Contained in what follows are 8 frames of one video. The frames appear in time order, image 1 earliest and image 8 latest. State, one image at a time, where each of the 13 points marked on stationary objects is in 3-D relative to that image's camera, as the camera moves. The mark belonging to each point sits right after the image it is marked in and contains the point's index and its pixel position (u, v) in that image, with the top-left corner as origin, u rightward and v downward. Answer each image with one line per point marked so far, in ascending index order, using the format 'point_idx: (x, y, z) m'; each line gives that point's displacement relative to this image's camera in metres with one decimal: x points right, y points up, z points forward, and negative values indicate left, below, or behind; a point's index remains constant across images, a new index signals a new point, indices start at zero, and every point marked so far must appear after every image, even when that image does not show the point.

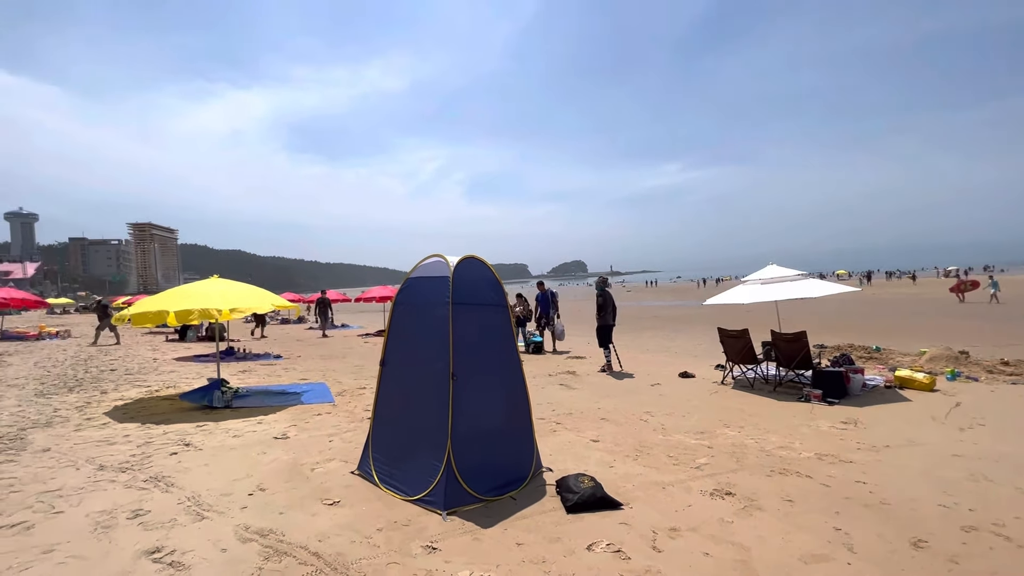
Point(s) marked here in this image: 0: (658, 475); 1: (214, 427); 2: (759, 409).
0: (+1.3, -1.7, +4.2) m
1: (-3.6, -1.7, +5.6) m
2: (+3.3, -1.6, +6.3) m
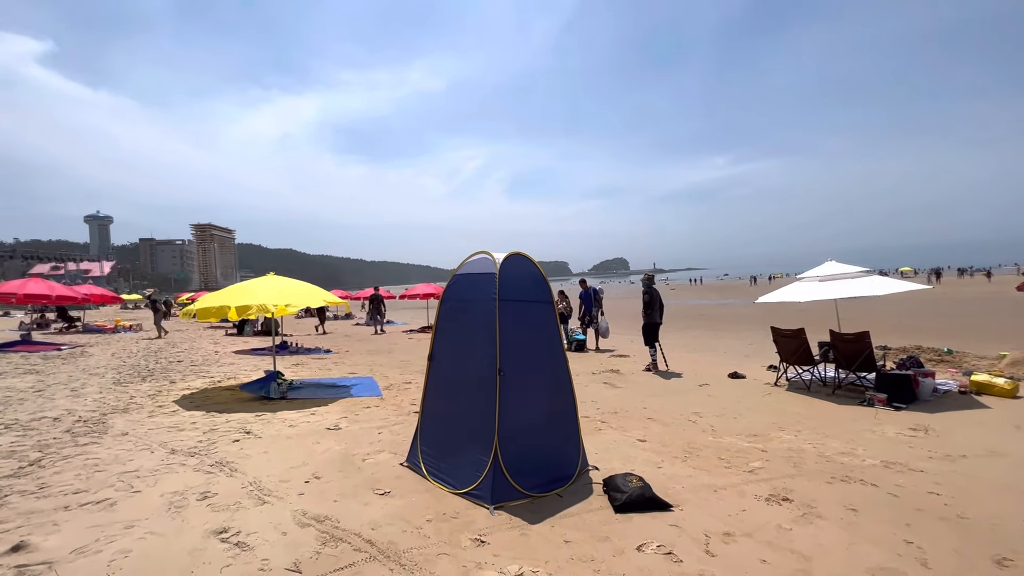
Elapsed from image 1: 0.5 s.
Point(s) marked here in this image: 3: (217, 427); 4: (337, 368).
0: (+1.7, -1.6, +4.0) m
1: (-3.0, -1.6, +5.9) m
2: (+3.9, -1.6, +6.0) m
3: (-3.4, -1.6, +5.4) m
4: (-3.8, -1.7, +10.1) m
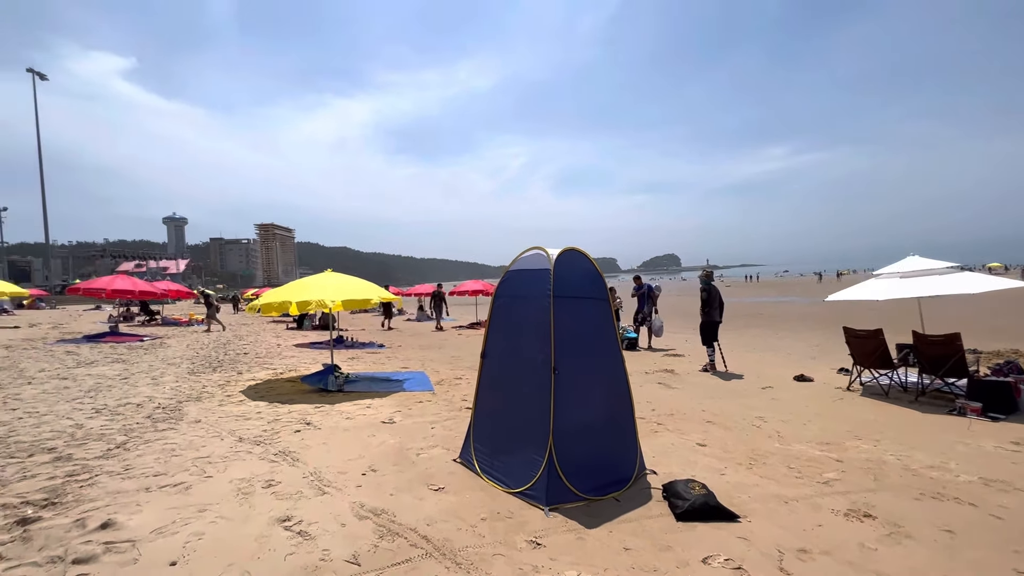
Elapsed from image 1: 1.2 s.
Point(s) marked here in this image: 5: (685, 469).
0: (+2.1, -1.6, +3.8) m
1: (-2.4, -1.6, +6.1) m
2: (+4.5, -1.5, +5.5) m
3: (-2.8, -1.6, +5.7) m
4: (-2.7, -1.6, +10.3) m
5: (+1.5, -1.6, +4.2) m
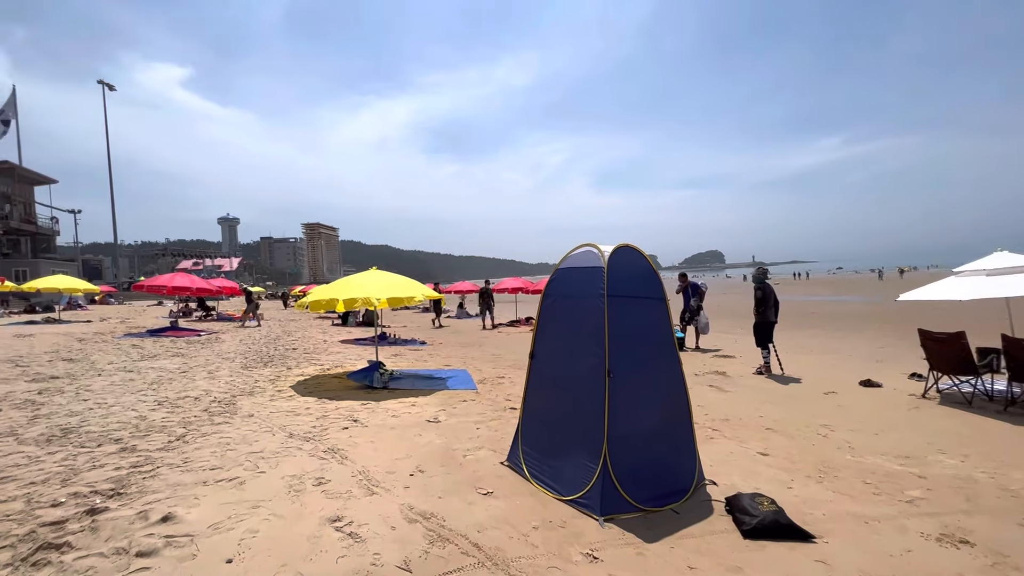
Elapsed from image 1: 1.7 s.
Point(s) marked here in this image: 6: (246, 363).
0: (+2.5, -1.6, +3.5) m
1: (-1.8, -1.5, +6.1) m
2: (+5.0, -1.5, +5.0) m
3: (-2.3, -1.5, +5.7) m
4: (-1.8, -1.6, +10.4) m
5: (+2.0, -1.6, +3.9) m
6: (-5.2, -1.5, +9.1) m
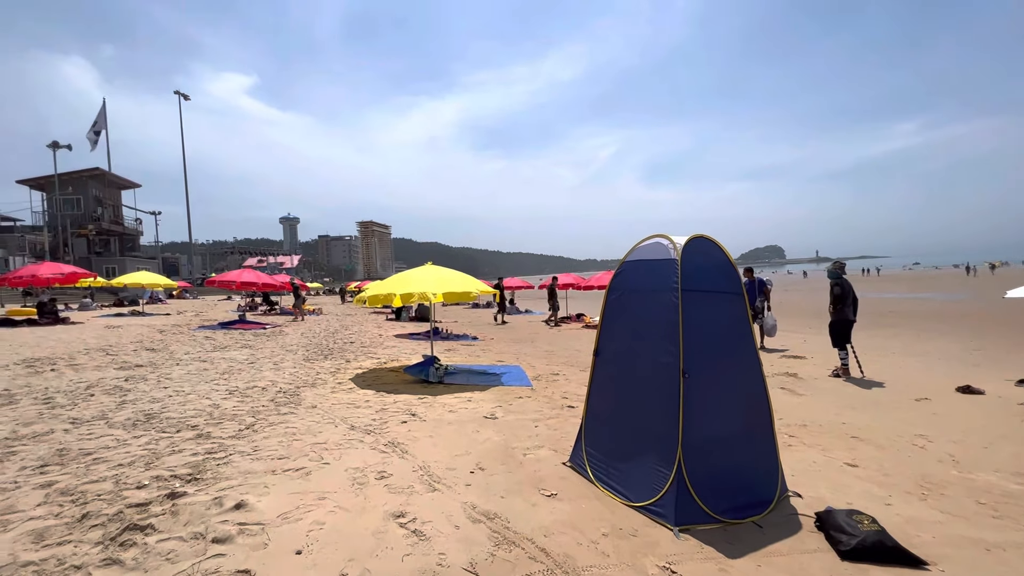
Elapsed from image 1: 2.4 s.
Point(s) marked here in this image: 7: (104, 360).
0: (+3.0, -1.6, +3.0) m
1: (-1.0, -1.5, +6.1) m
2: (+5.6, -1.5, +4.3) m
3: (-1.5, -1.5, +5.8) m
4: (-0.6, -1.5, +10.4) m
5: (+2.5, -1.6, +3.6) m
6: (-4.1, -1.4, +9.5) m
7: (-7.6, -1.3, +8.7) m
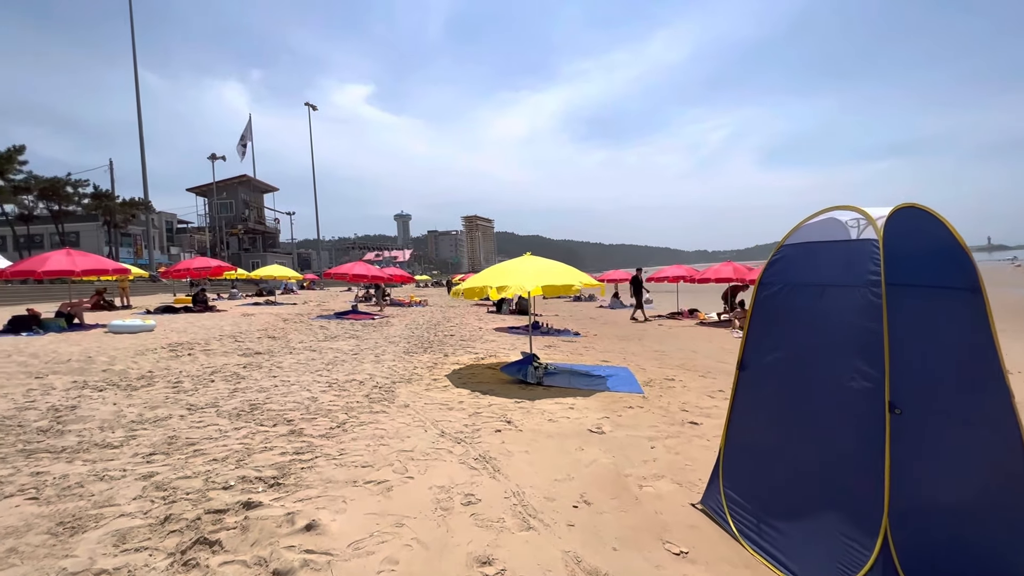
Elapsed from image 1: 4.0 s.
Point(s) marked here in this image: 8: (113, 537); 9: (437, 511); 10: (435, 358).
0: (+3.5, -1.5, +1.6) m
1: (+0.2, -1.4, +5.5) m
2: (+6.3, -1.5, +2.3) m
3: (-0.4, -1.4, +5.3) m
4: (+1.6, -1.3, +9.5) m
5: (+3.1, -1.5, +2.3) m
6: (-2.1, -1.2, +9.4) m
7: (-5.6, -1.2, +9.4) m
8: (-2.5, -1.5, +2.9) m
9: (-0.5, -1.5, +3.1) m
10: (-1.4, -1.3, +8.5) m
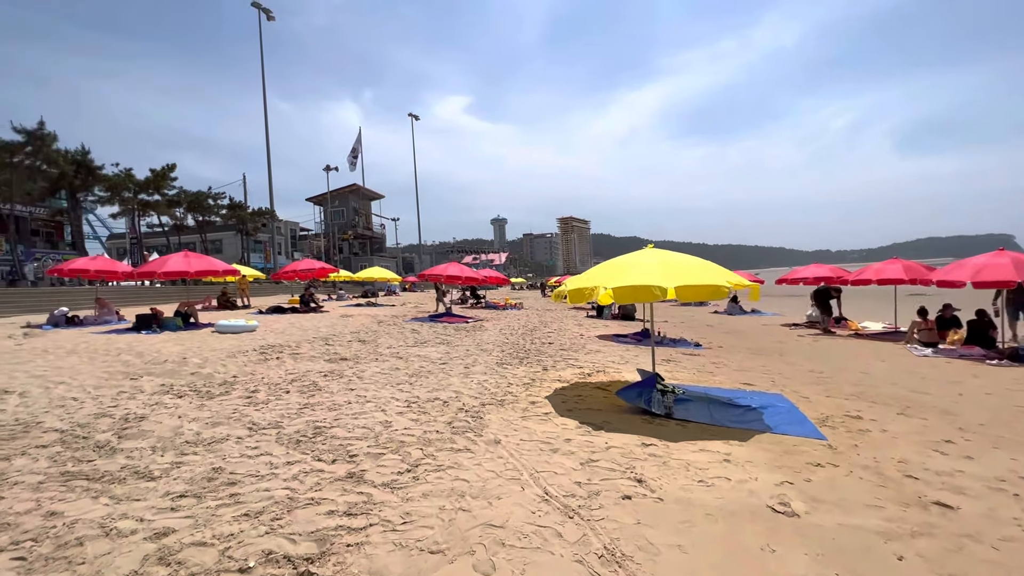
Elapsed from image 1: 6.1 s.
0: (+3.7, -1.5, -0.5) m
1: (+1.3, -1.4, +3.9) m
2: (+6.6, -1.5, -0.4) m
3: (+0.7, -1.4, +3.9) m
4: (+3.4, -1.4, +7.6) m
5: (+3.5, -1.5, +0.2) m
6: (-0.2, -1.2, +8.3) m
7: (-3.6, -1.2, +8.9) m
8: (-1.8, -1.5, +1.9) m
9: (+0.1, -1.5, +1.7) m
10: (+0.3, -1.3, +7.2) m
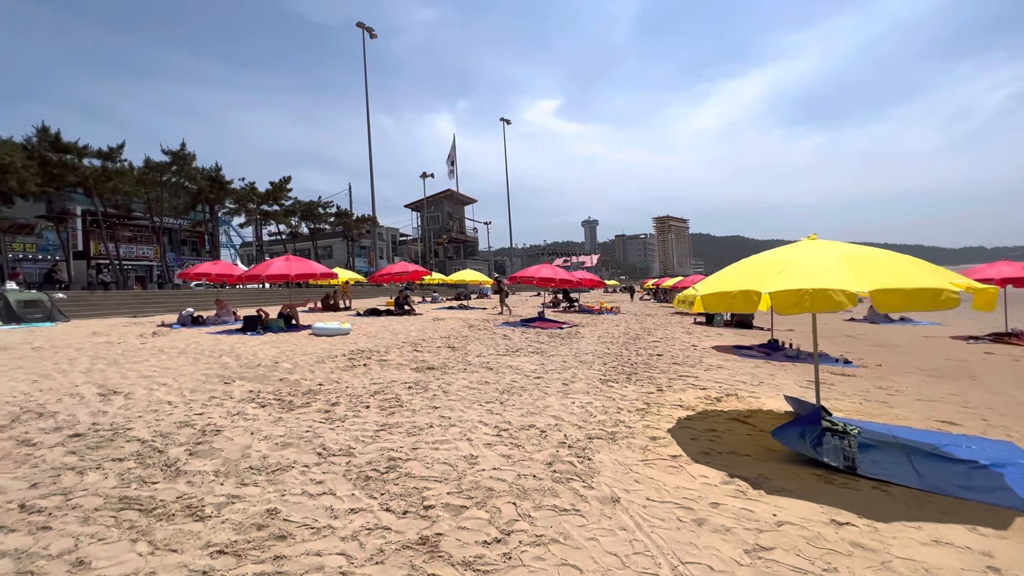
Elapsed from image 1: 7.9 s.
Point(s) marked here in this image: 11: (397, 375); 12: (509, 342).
0: (+3.6, -1.5, -2.2) m
1: (+2.0, -1.4, +2.6) m
2: (+6.4, -1.5, -2.7) m
3: (+1.4, -1.4, +2.6) m
4: (+4.8, -1.4, +5.8) m
5: (+3.5, -1.5, -1.5) m
6: (+1.4, -1.3, +7.1) m
7: (-1.9, -1.2, +8.4) m
8: (-1.4, -1.5, +1.2) m
9: (+0.5, -1.5, +0.6) m
10: (+1.7, -1.3, +5.9) m
11: (-1.7, -1.3, +7.1) m
12: (0.0, -1.2, +10.3) m
